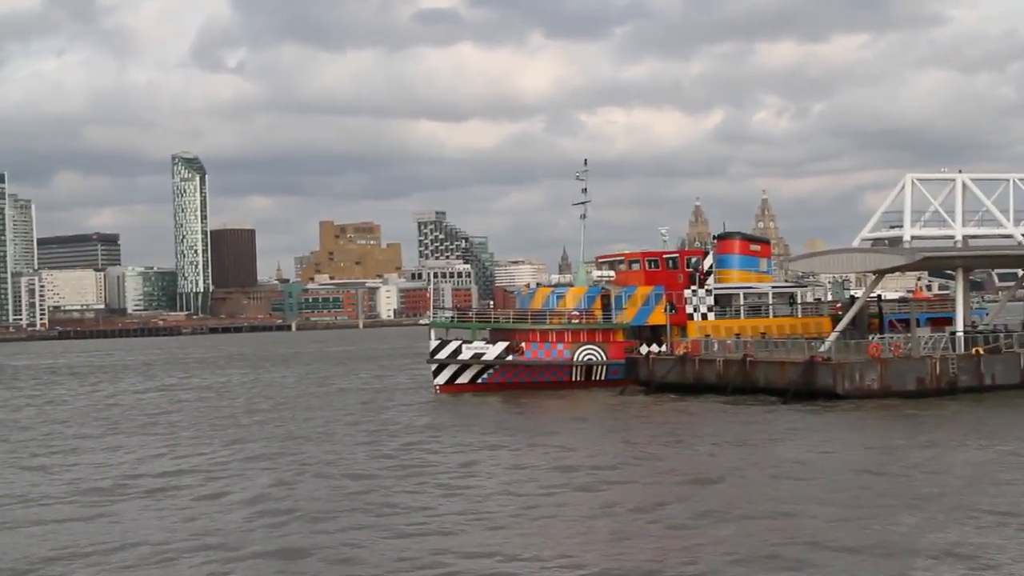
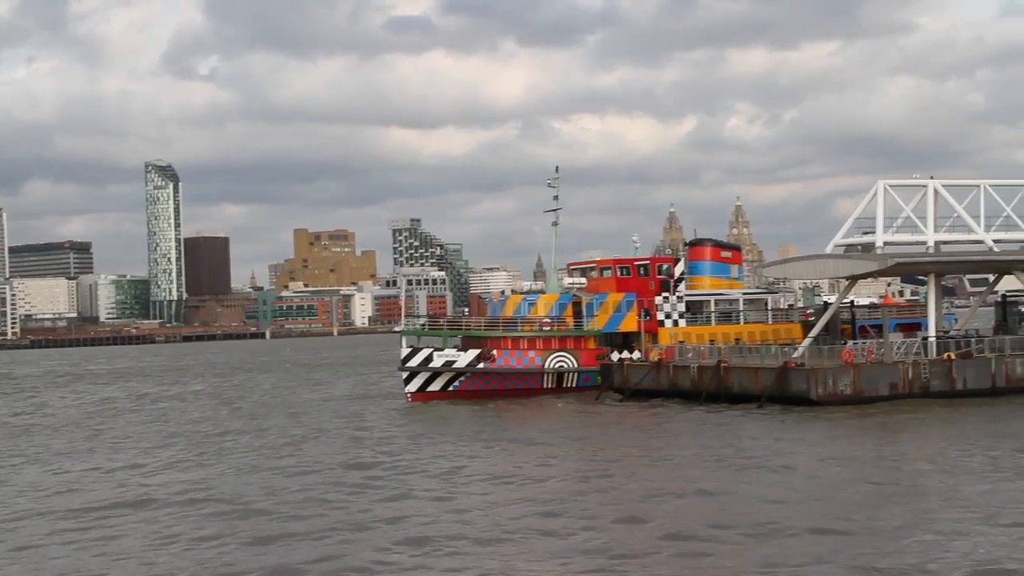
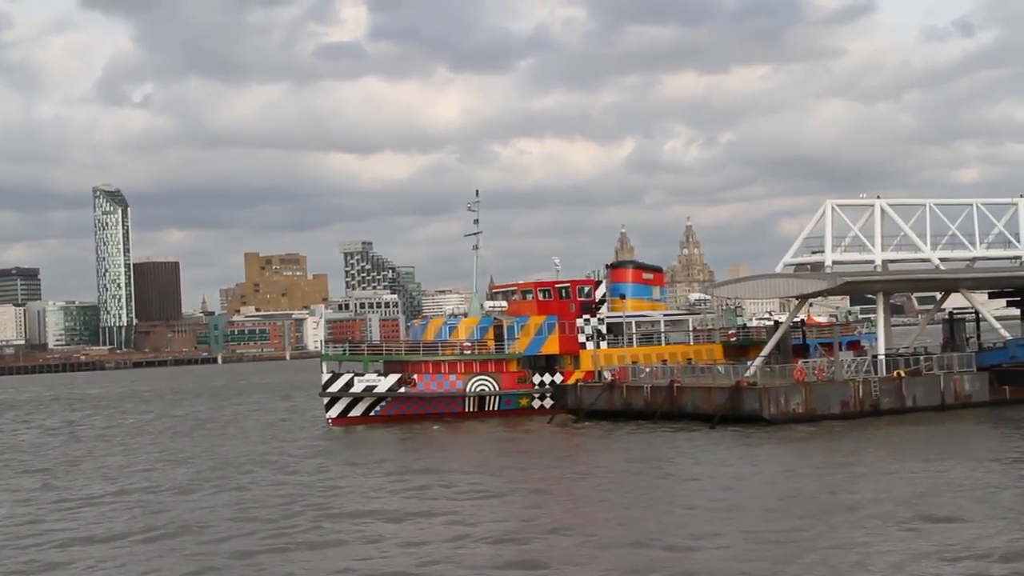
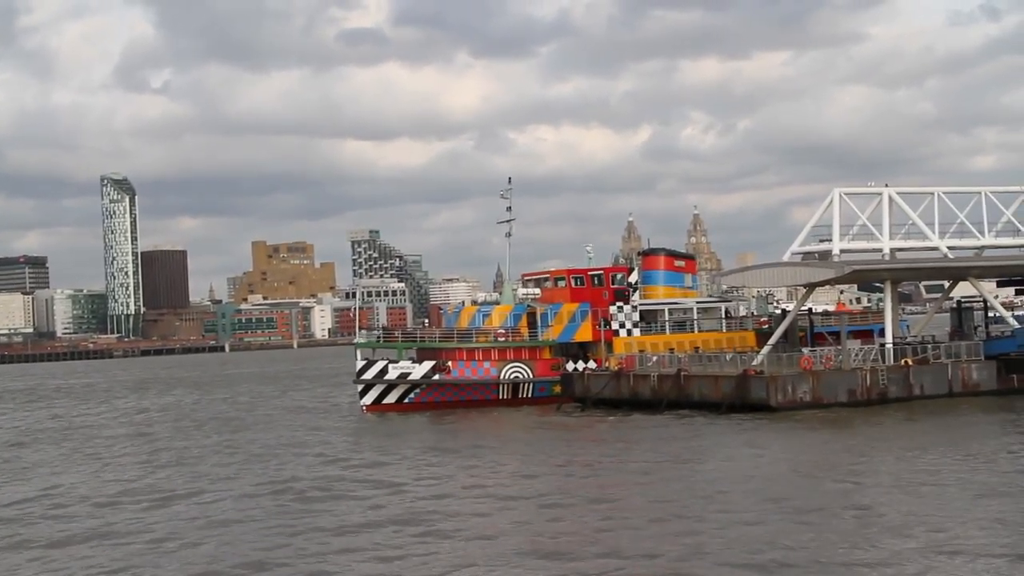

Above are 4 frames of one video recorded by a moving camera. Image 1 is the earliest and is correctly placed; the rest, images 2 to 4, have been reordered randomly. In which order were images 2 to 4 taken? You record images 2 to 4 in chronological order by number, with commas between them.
2, 4, 3
